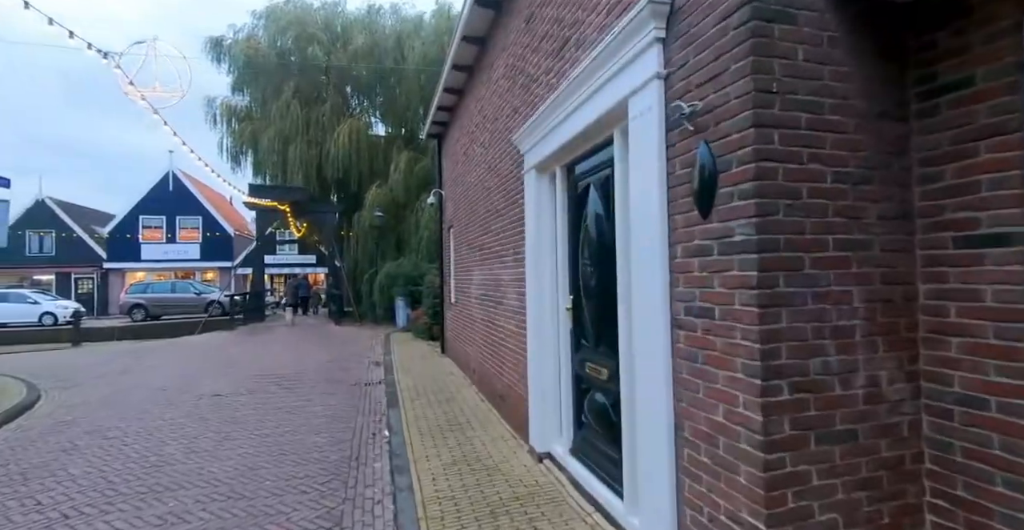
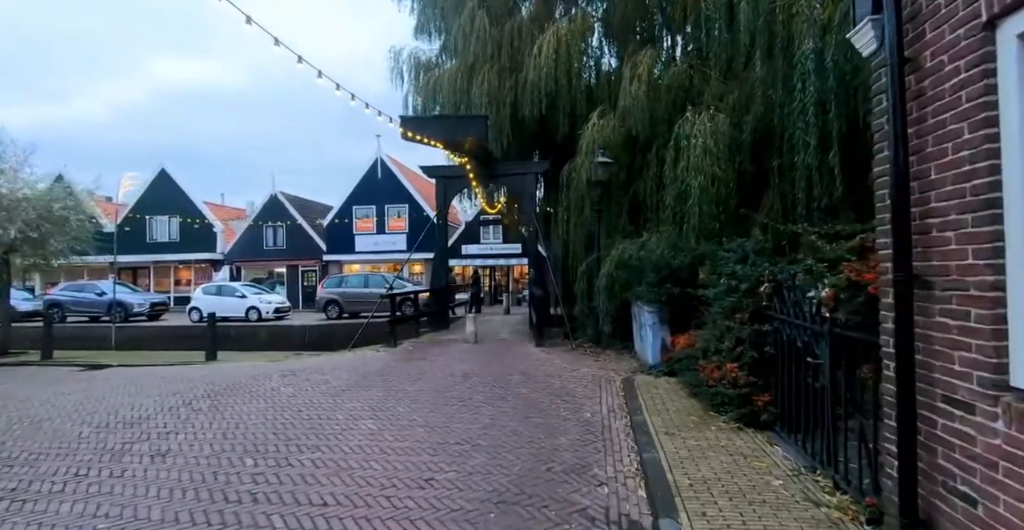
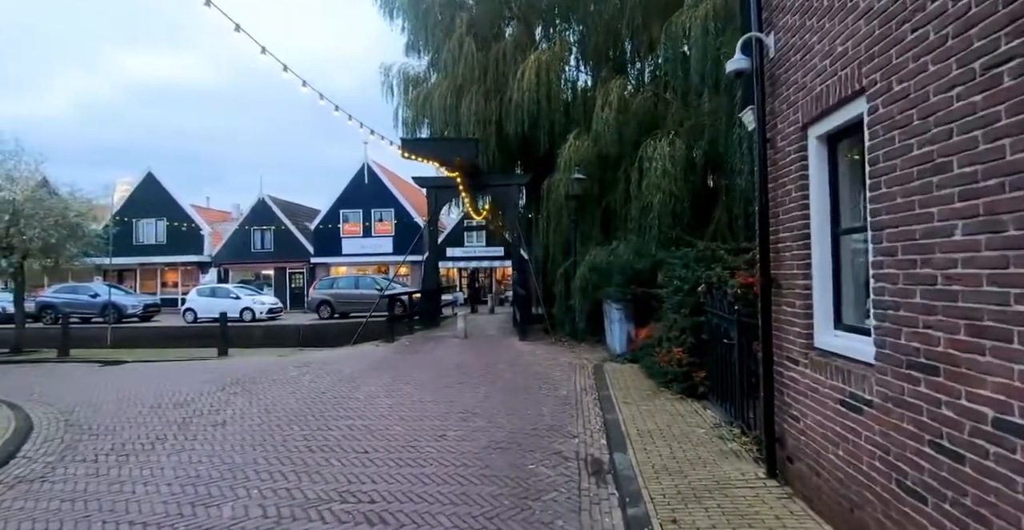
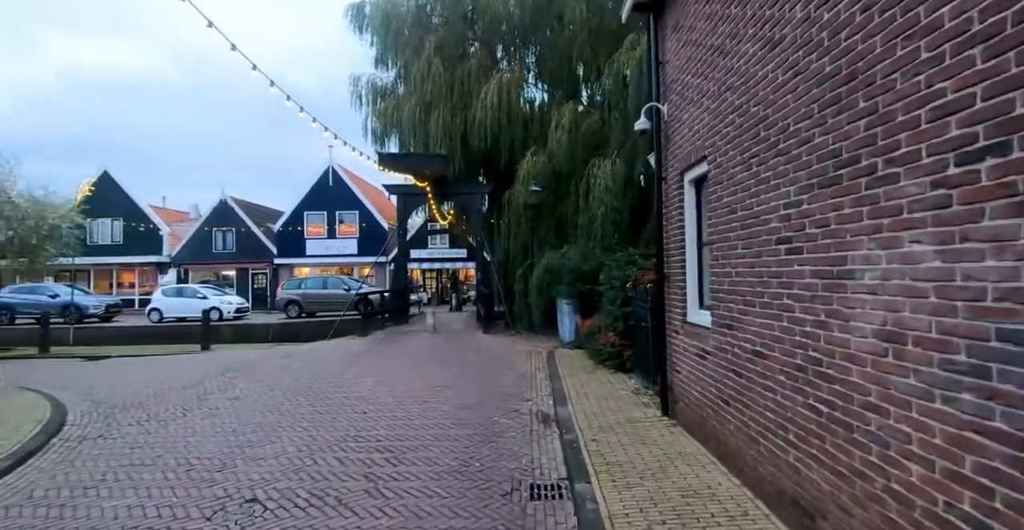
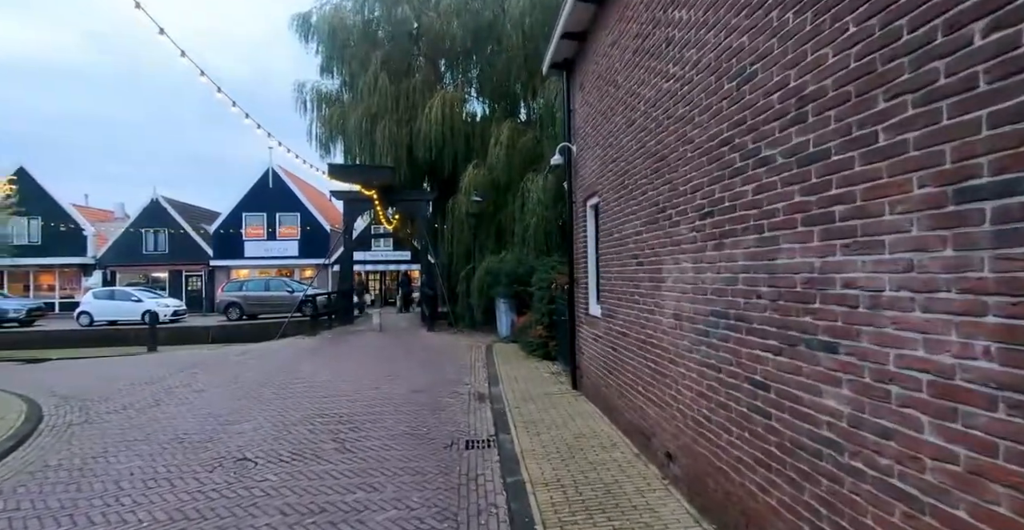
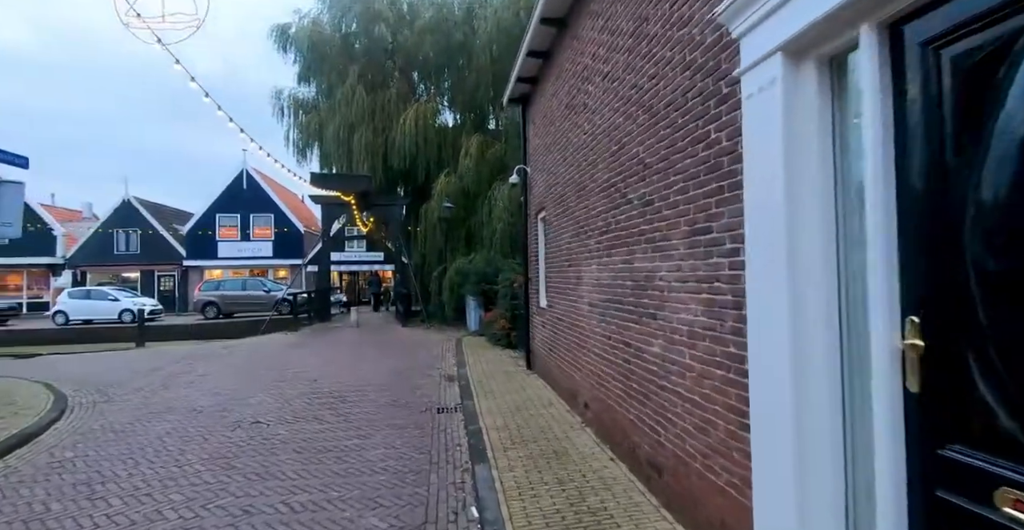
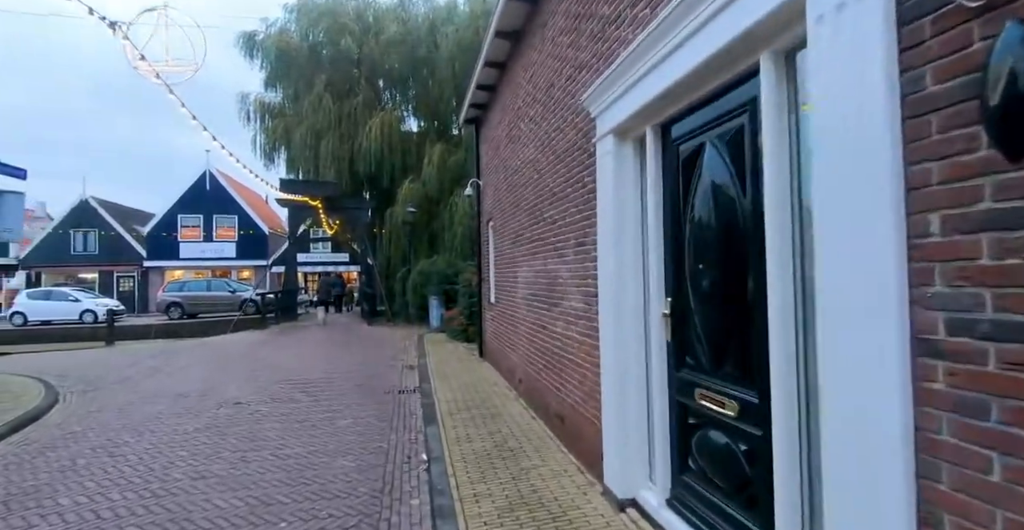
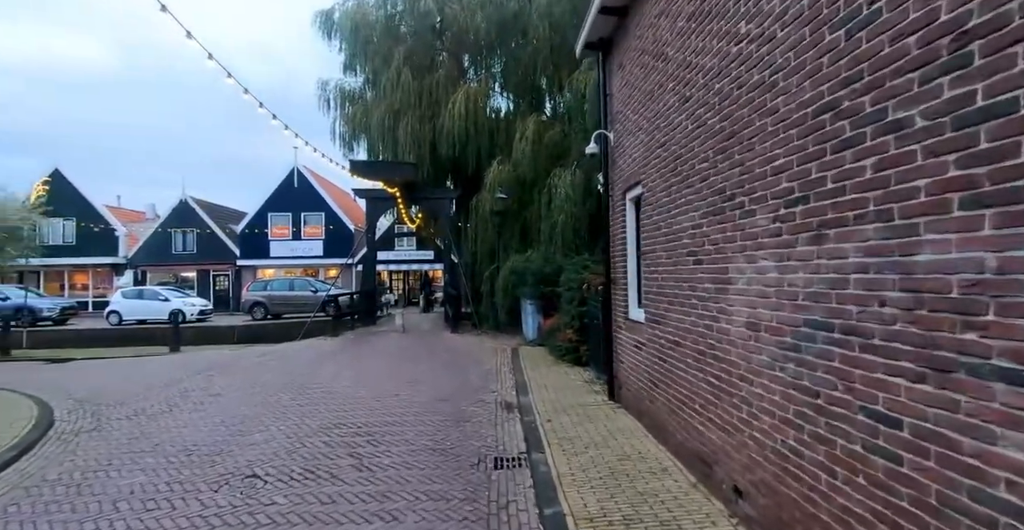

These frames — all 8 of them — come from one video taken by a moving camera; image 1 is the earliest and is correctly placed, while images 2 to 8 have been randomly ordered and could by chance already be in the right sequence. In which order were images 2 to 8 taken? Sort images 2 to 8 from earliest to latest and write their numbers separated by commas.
7, 6, 5, 8, 4, 3, 2
